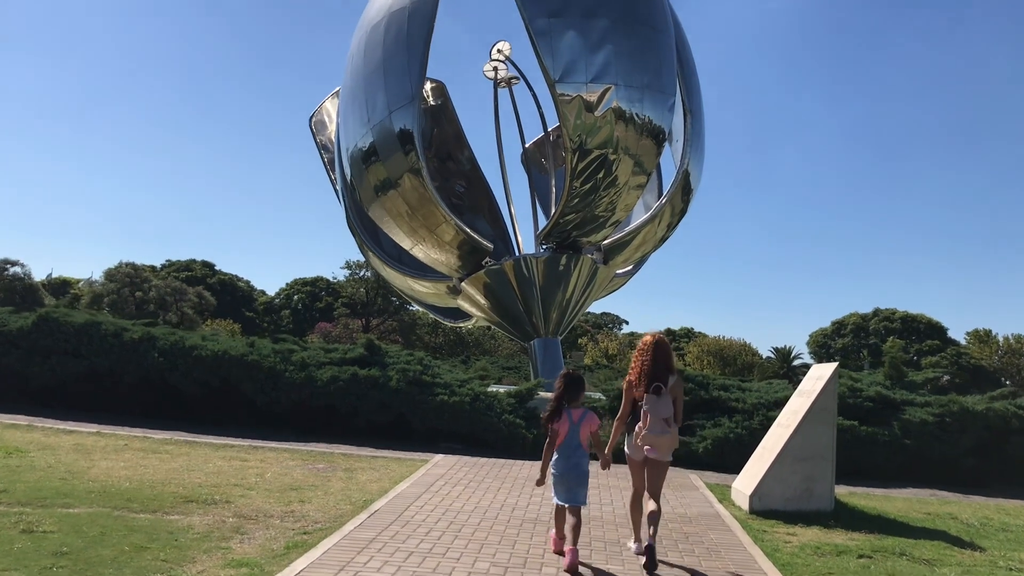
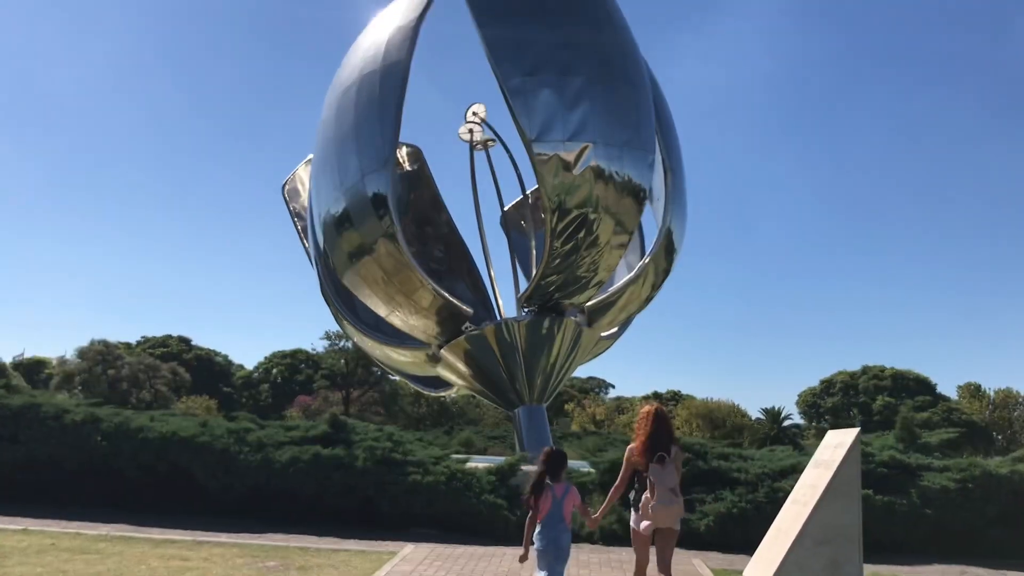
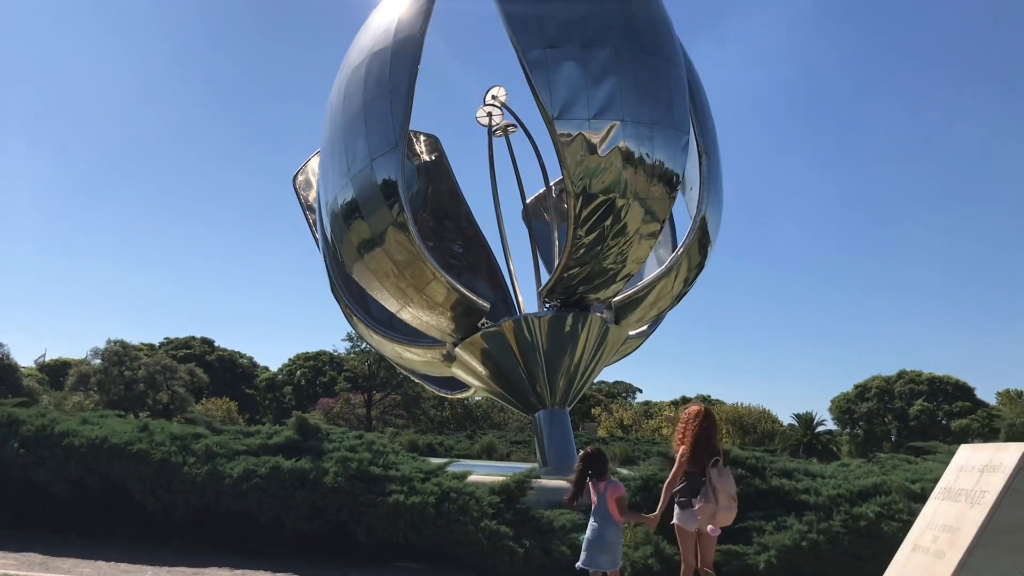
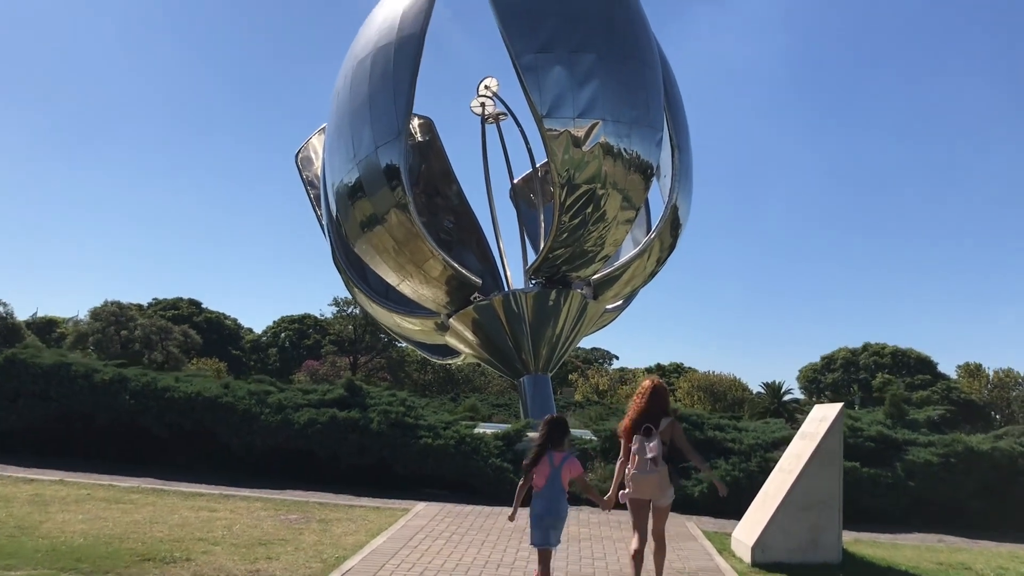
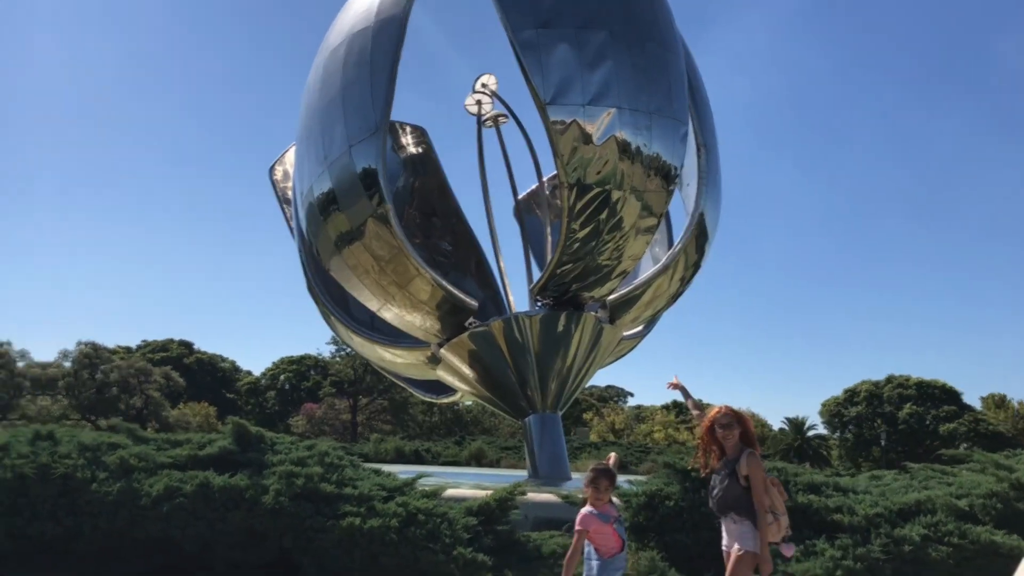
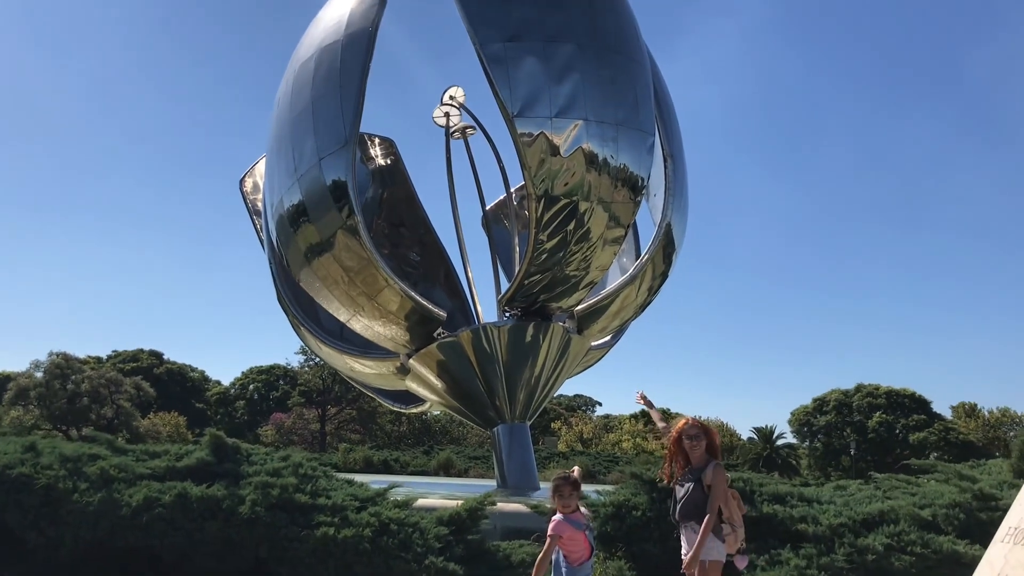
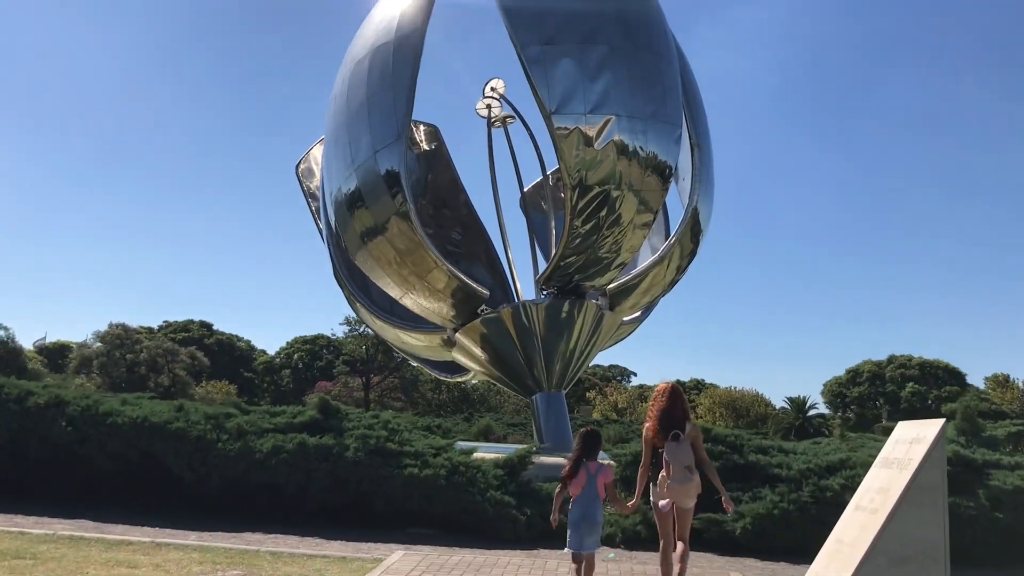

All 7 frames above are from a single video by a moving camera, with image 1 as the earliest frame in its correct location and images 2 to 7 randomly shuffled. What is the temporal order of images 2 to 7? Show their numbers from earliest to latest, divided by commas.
4, 2, 7, 3, 6, 5
